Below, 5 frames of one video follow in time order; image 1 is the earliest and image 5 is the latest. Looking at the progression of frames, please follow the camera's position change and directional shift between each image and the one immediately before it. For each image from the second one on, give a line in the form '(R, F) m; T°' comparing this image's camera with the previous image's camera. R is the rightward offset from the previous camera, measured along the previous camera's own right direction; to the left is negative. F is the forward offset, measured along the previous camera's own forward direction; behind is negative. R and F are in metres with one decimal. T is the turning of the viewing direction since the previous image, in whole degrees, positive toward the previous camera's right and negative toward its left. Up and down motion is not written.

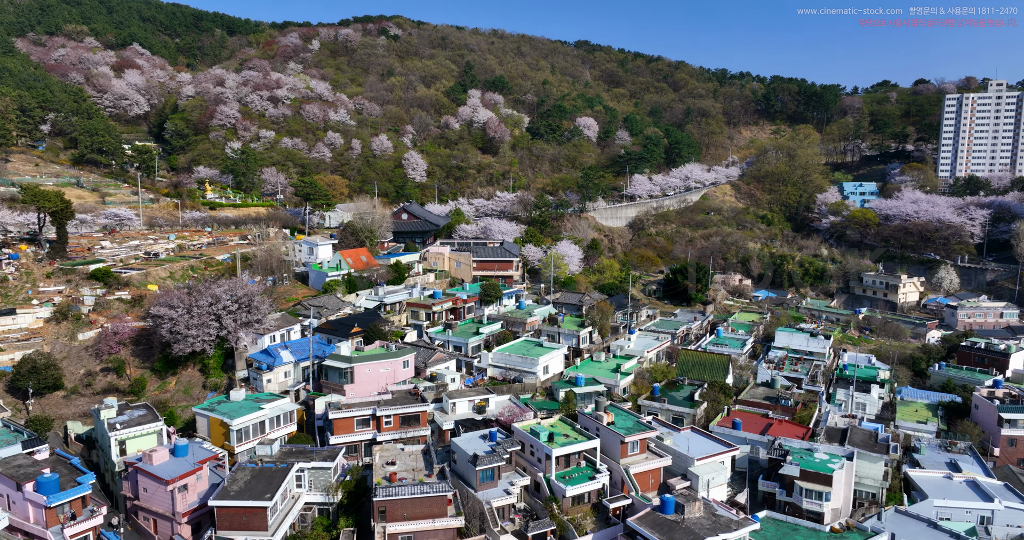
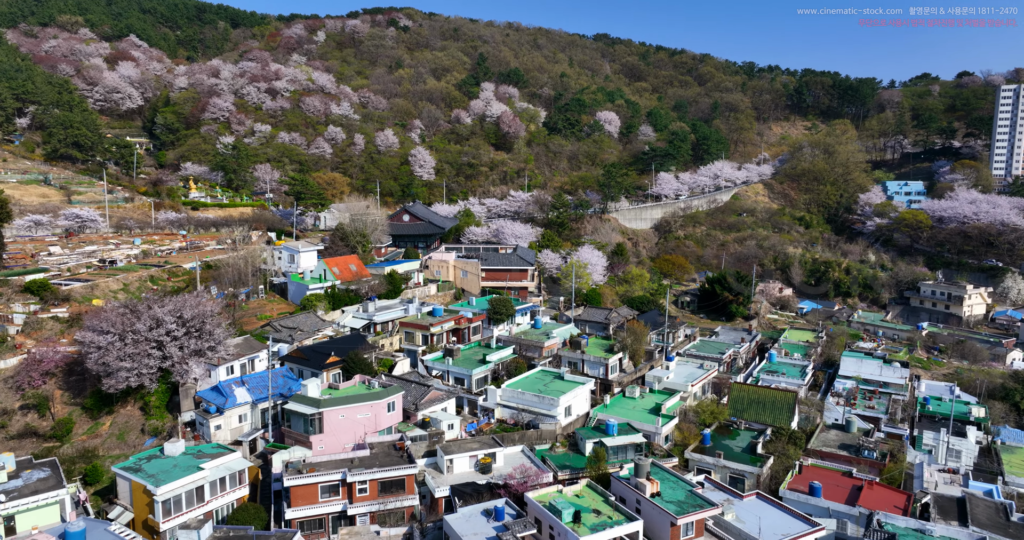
(0.0, +3.9) m; -1°
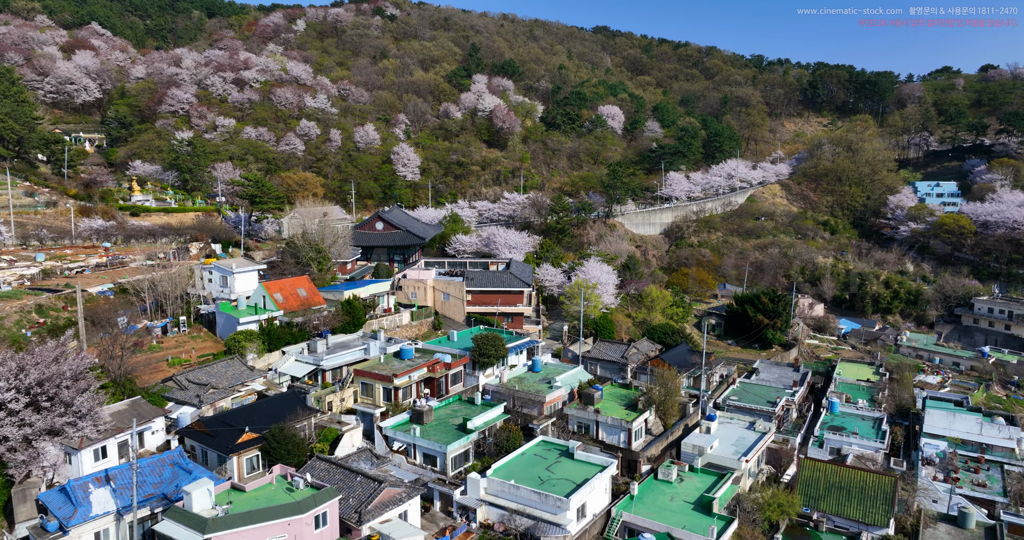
(+0.1, +4.8) m; 0°
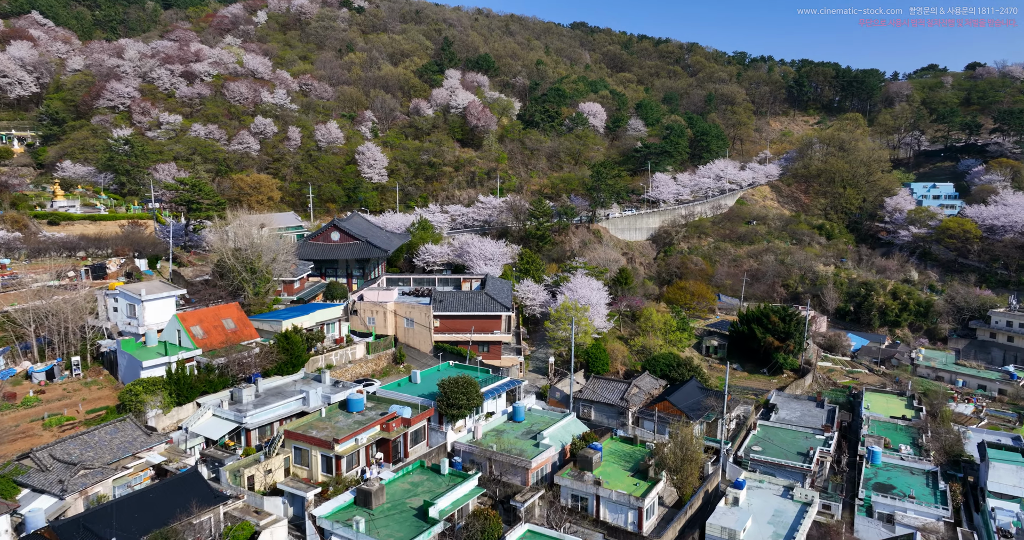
(0.0, +3.2) m; +2°
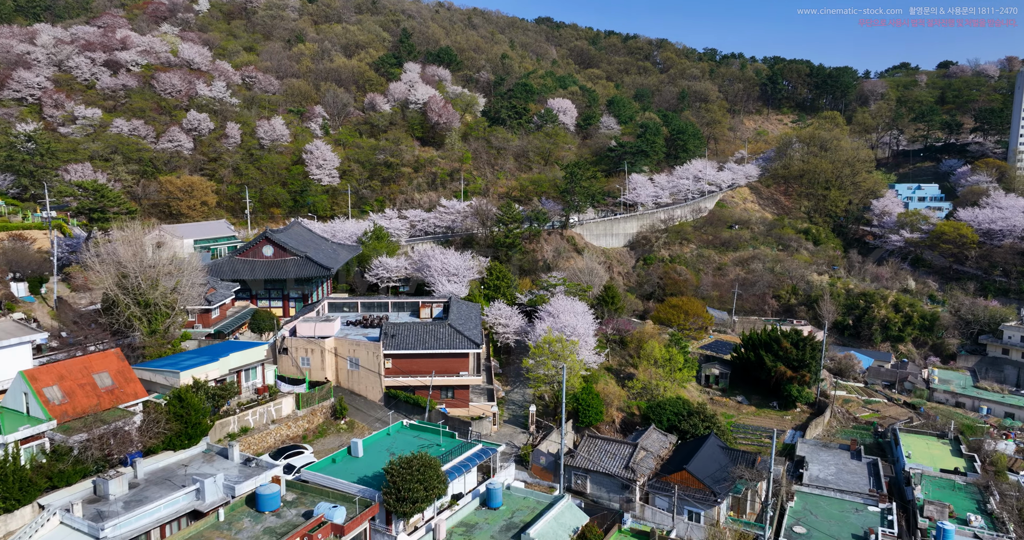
(-0.1, +3.4) m; +3°
